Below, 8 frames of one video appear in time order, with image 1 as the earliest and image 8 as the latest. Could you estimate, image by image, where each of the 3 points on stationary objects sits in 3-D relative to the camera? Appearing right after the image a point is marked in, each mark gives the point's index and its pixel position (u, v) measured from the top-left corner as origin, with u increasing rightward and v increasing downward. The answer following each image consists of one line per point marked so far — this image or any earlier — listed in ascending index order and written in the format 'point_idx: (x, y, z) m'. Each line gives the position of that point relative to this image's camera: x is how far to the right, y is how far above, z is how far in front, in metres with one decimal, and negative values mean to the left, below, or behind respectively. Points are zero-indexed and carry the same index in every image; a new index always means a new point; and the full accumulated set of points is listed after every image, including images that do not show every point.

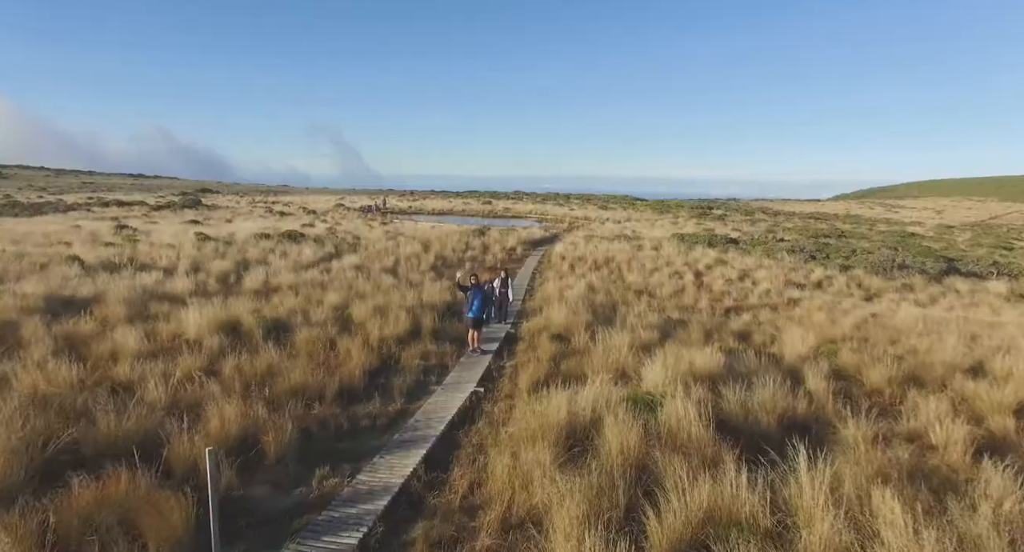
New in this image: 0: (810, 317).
0: (+5.5, -0.7, +10.9) m
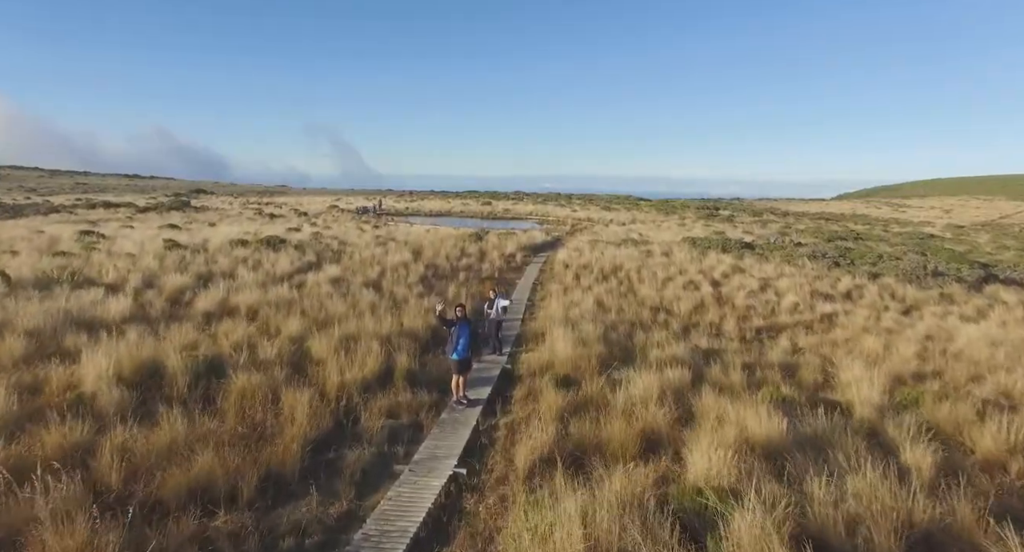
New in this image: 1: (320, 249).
0: (+5.4, -1.0, +9.4) m
1: (-5.7, +0.7, +17.8) m
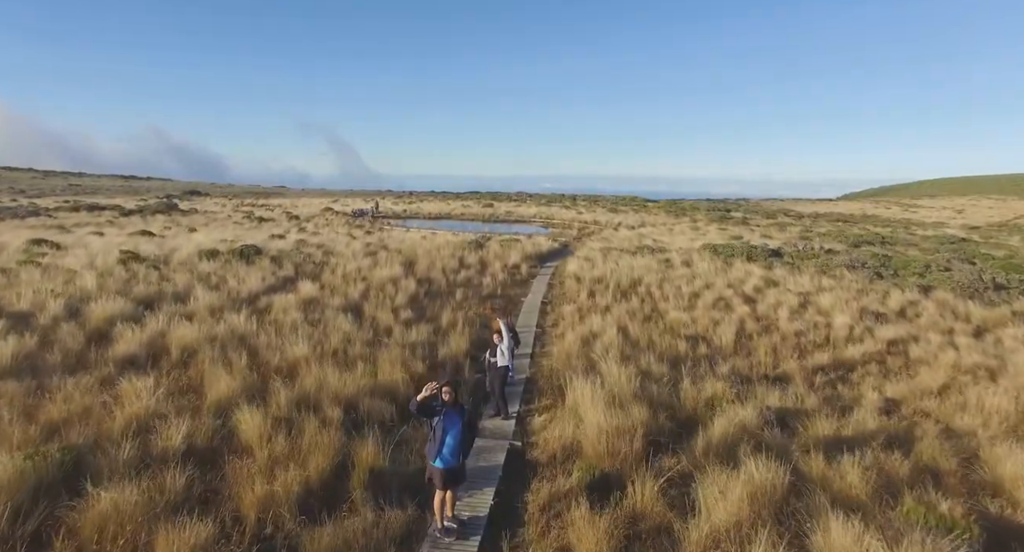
0: (+5.5, -1.4, +7.3) m
1: (-5.6, +0.3, +15.8) m
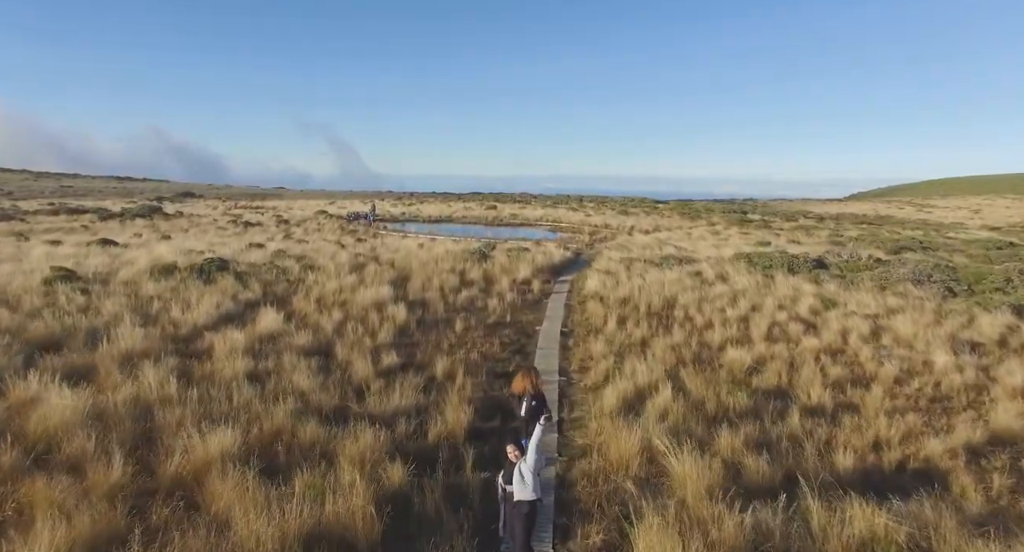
0: (+5.7, -1.8, +4.8) m
1: (-5.4, -0.1, +13.3) m
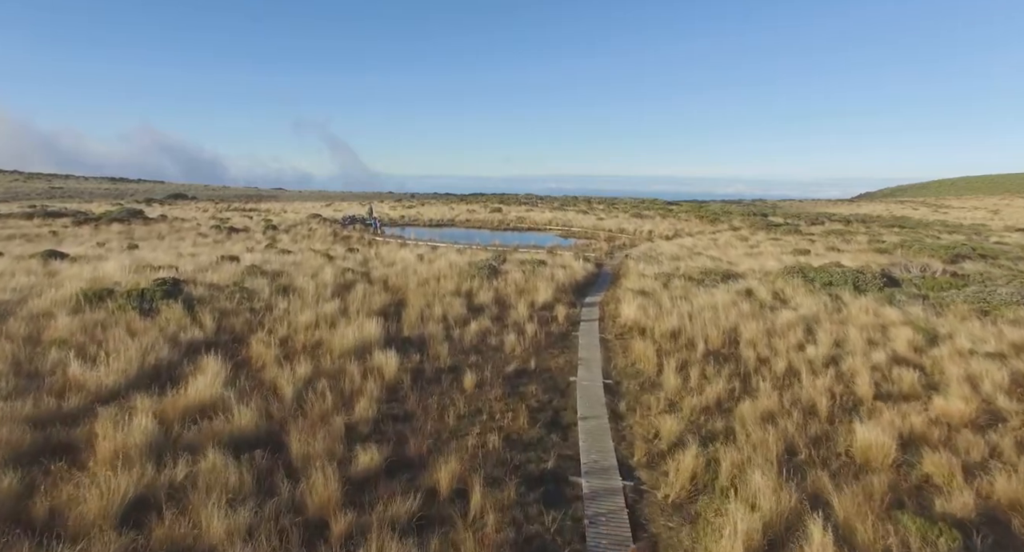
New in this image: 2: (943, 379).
0: (+6.1, -2.3, +2.1) m
1: (-5.0, -0.6, +10.6) m
2: (+6.3, -1.5, +8.9) m
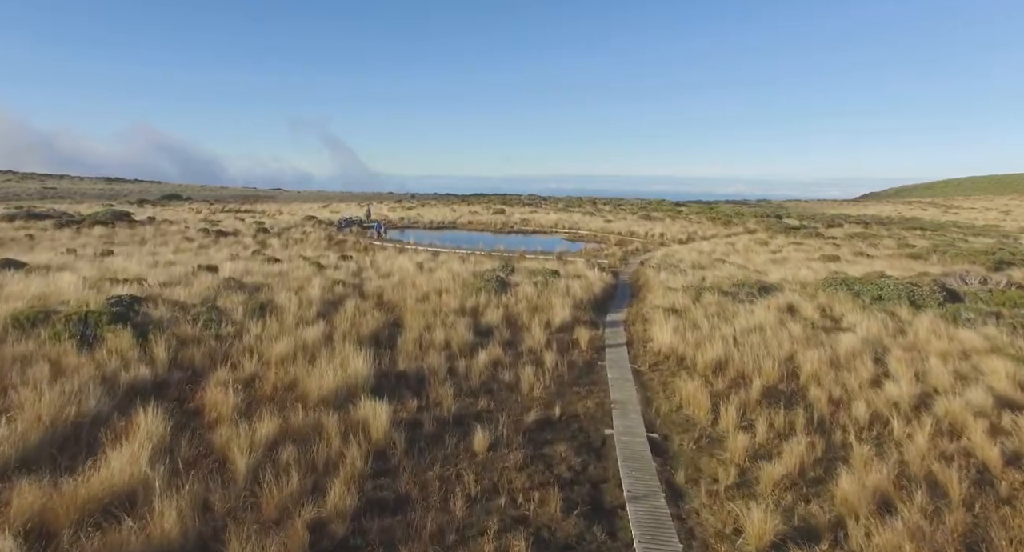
0: (+6.3, -2.6, +0.3) m
1: (-4.8, -0.9, +8.9) m
2: (+6.6, -1.9, +7.1) m
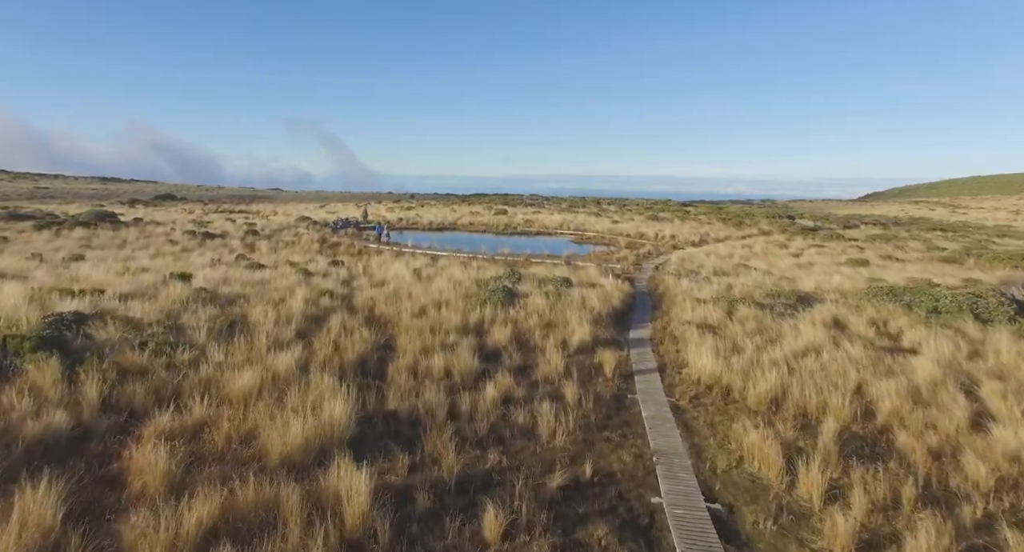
0: (+6.5, -2.8, -1.3) m
1: (-4.6, -1.2, +7.3) m
2: (+6.7, -2.1, +5.6) m
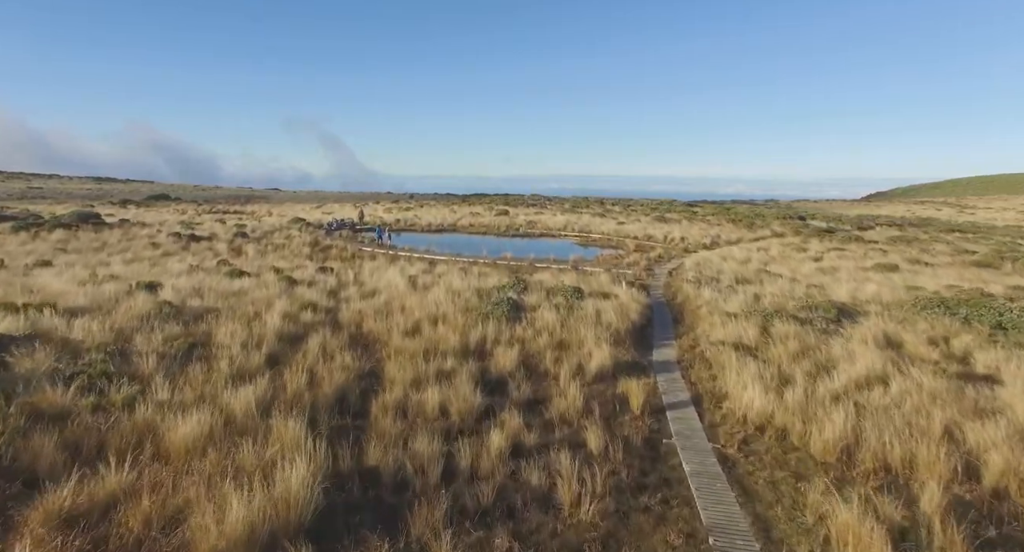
0: (+6.6, -3.0, -2.7) m
1: (-4.5, -1.4, +5.8) m
2: (+6.8, -2.3, +4.1) m
